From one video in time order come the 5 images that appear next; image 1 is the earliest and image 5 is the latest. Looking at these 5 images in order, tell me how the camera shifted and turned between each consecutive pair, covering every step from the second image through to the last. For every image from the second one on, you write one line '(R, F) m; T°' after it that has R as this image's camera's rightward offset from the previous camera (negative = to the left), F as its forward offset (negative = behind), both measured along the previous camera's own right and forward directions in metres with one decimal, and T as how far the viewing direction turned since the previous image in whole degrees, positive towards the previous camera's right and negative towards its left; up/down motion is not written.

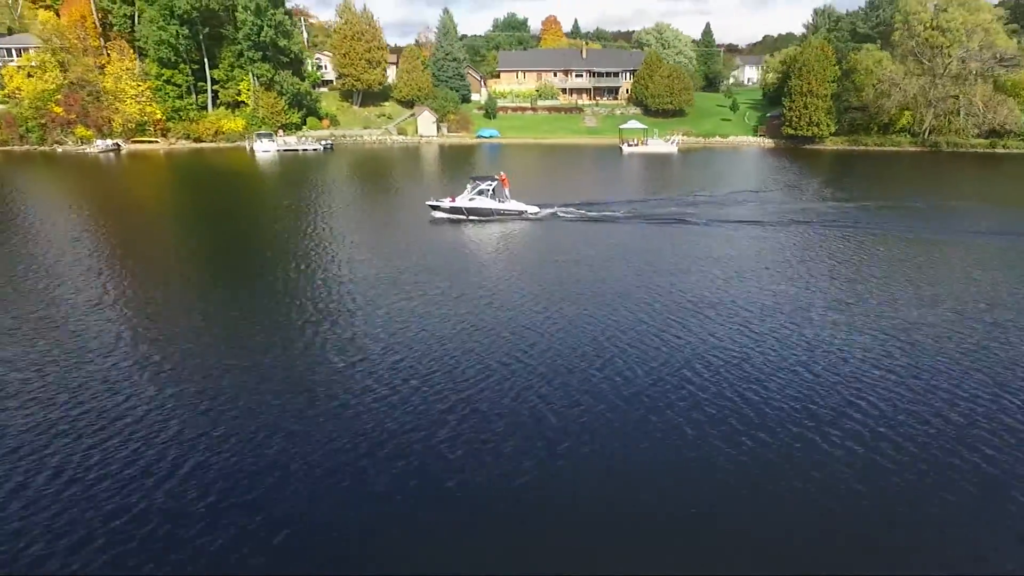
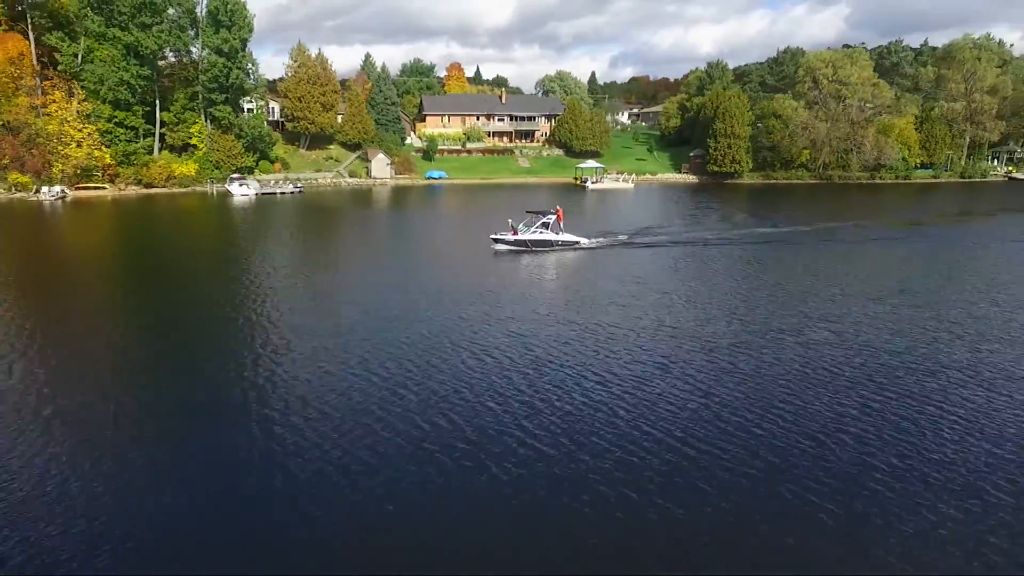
(-14.1, -2.2) m; +14°
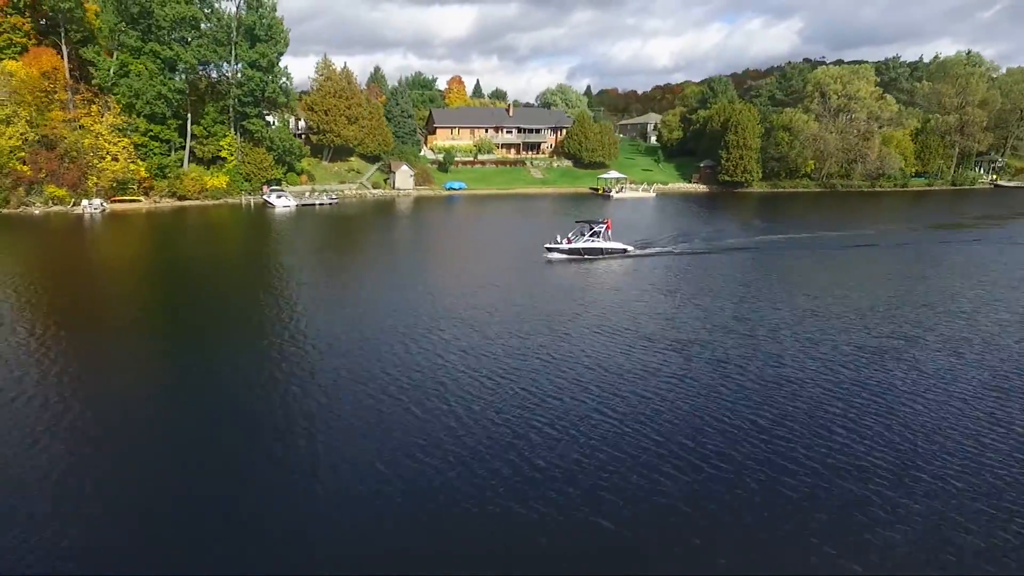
(-6.3, -2.0) m; +3°
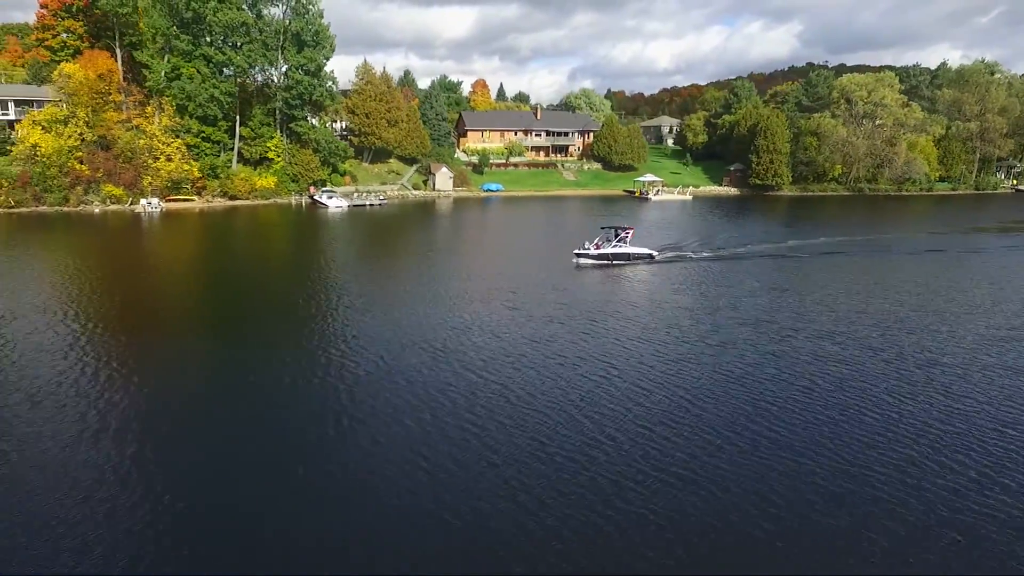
(-3.9, -1.9) m; 0°
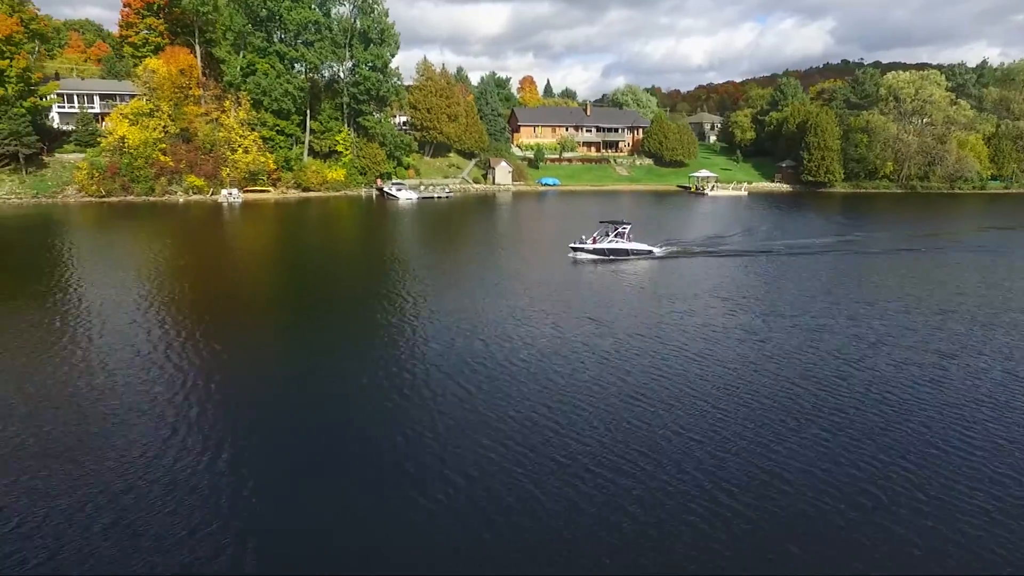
(-2.9, -2.2) m; -2°
